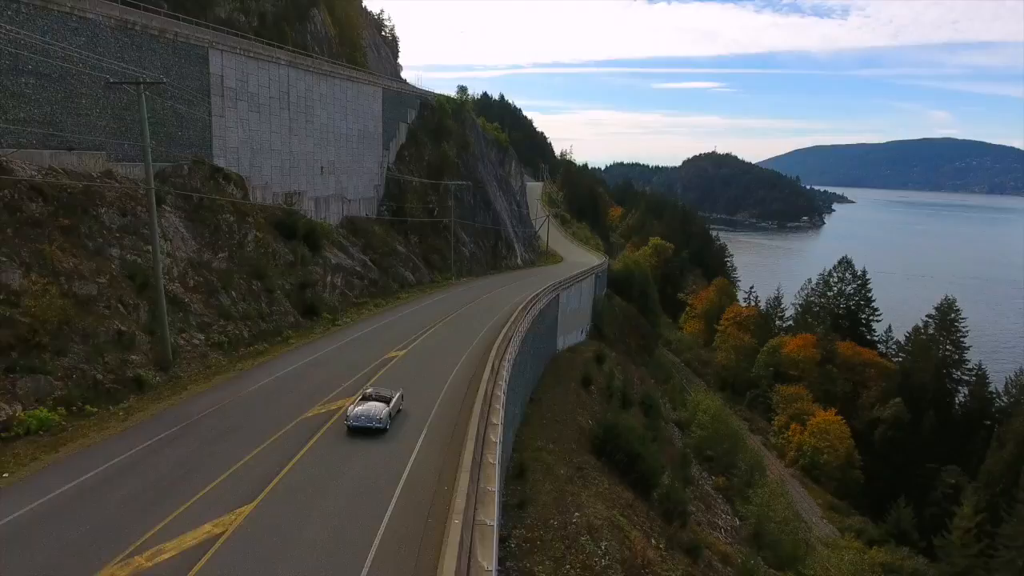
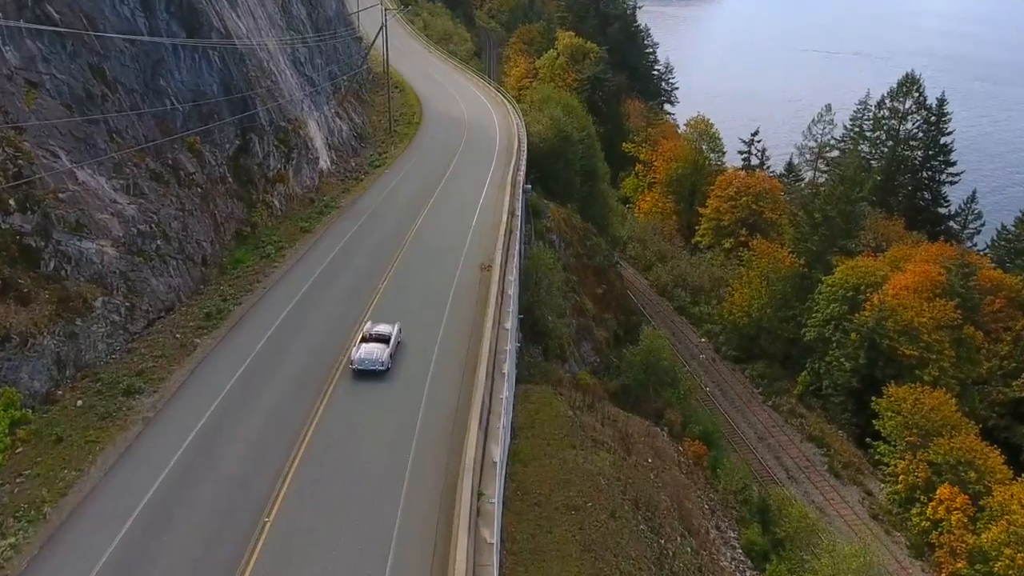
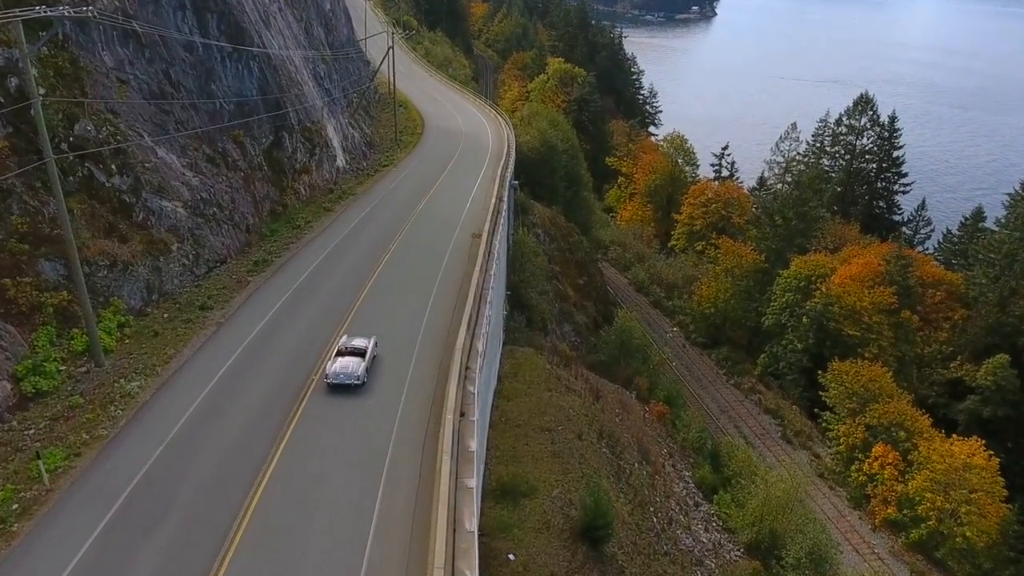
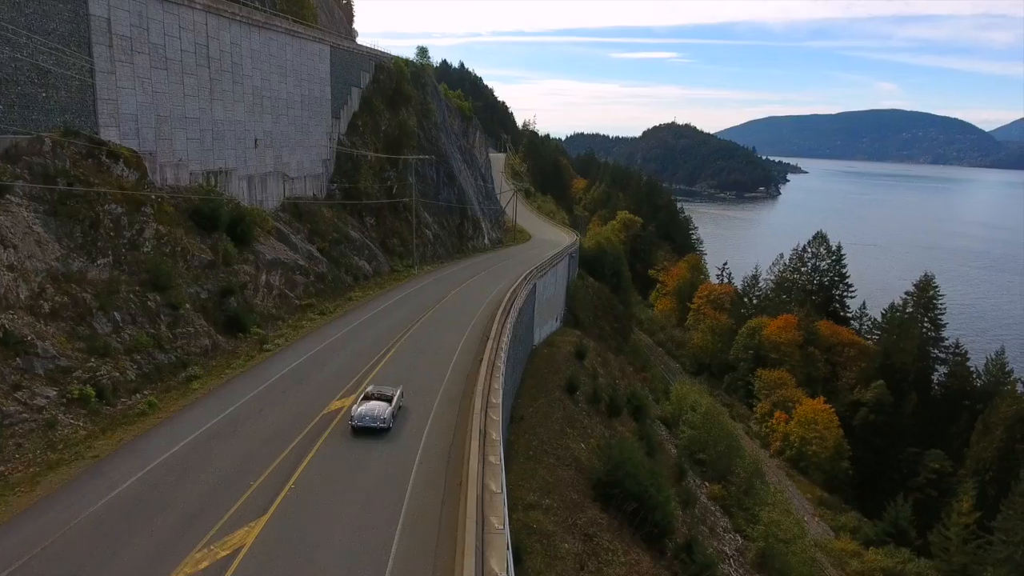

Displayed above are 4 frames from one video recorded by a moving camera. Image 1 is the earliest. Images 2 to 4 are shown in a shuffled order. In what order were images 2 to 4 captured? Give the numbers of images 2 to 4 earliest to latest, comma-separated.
4, 3, 2
